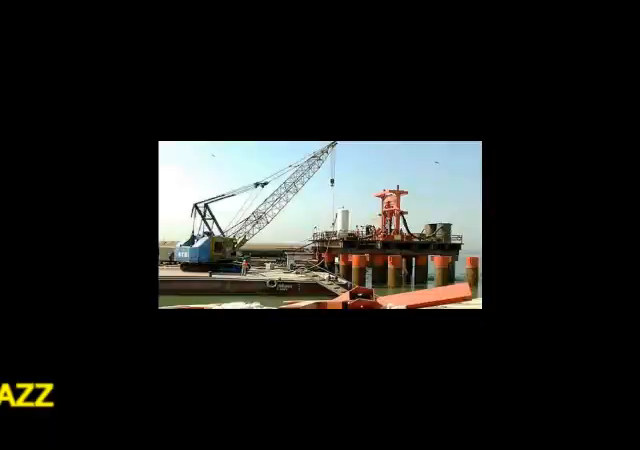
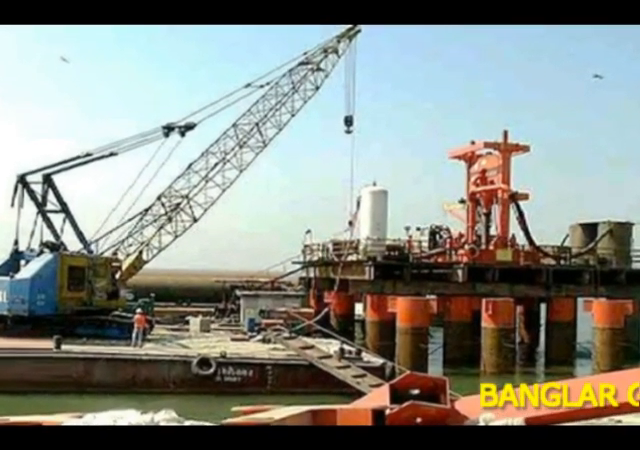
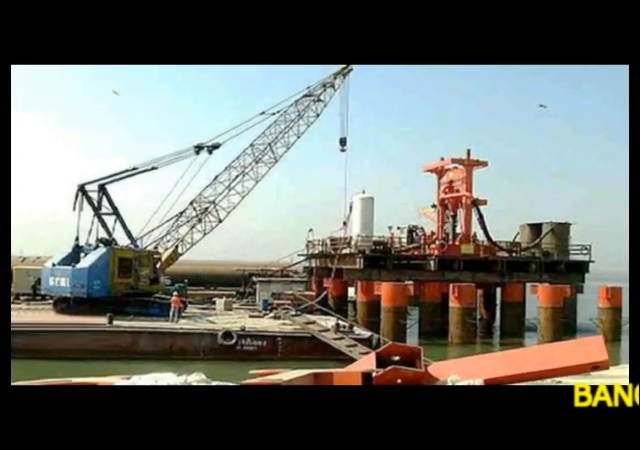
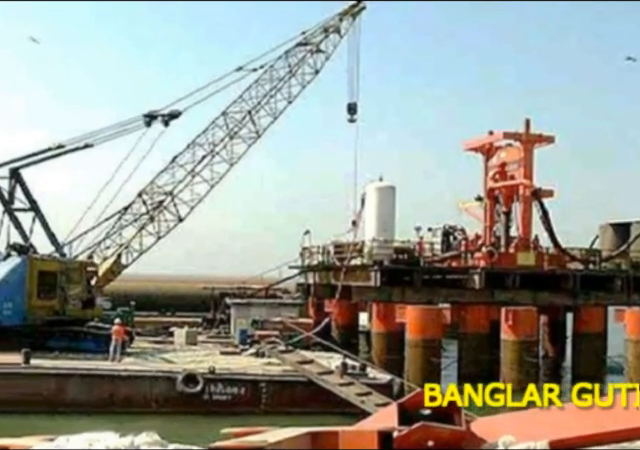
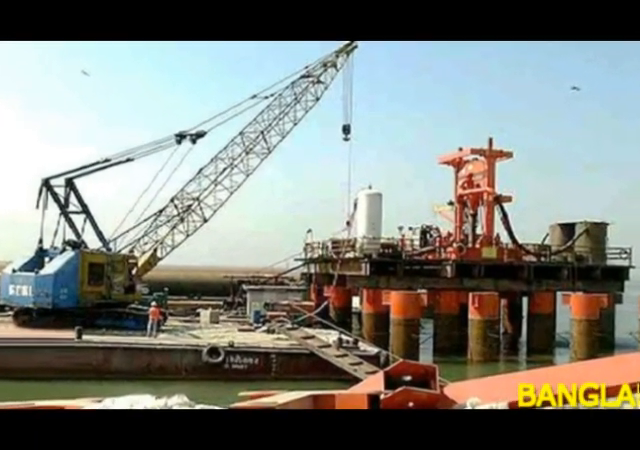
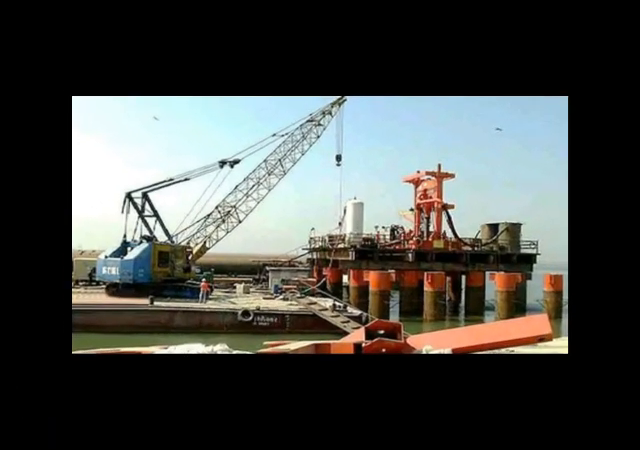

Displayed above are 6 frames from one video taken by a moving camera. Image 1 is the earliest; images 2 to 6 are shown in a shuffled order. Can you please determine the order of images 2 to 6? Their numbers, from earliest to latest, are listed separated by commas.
6, 3, 5, 2, 4
